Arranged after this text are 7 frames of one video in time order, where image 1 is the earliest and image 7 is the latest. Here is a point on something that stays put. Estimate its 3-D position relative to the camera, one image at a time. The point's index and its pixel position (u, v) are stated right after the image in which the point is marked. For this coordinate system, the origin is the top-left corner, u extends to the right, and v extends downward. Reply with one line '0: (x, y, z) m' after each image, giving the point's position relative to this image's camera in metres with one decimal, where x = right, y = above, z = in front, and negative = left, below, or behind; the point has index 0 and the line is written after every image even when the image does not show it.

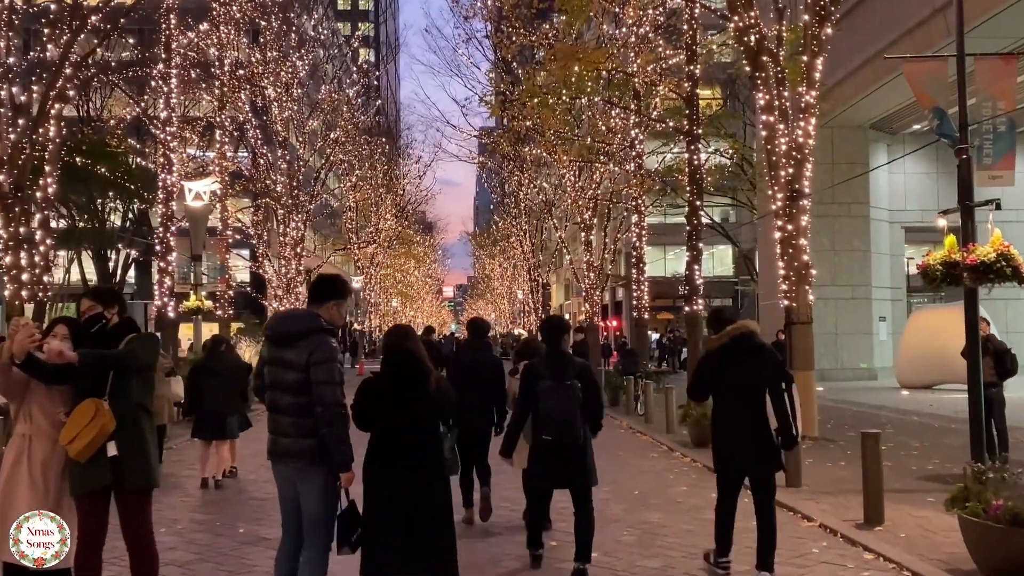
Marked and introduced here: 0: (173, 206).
0: (-7.0, +1.7, +19.1) m
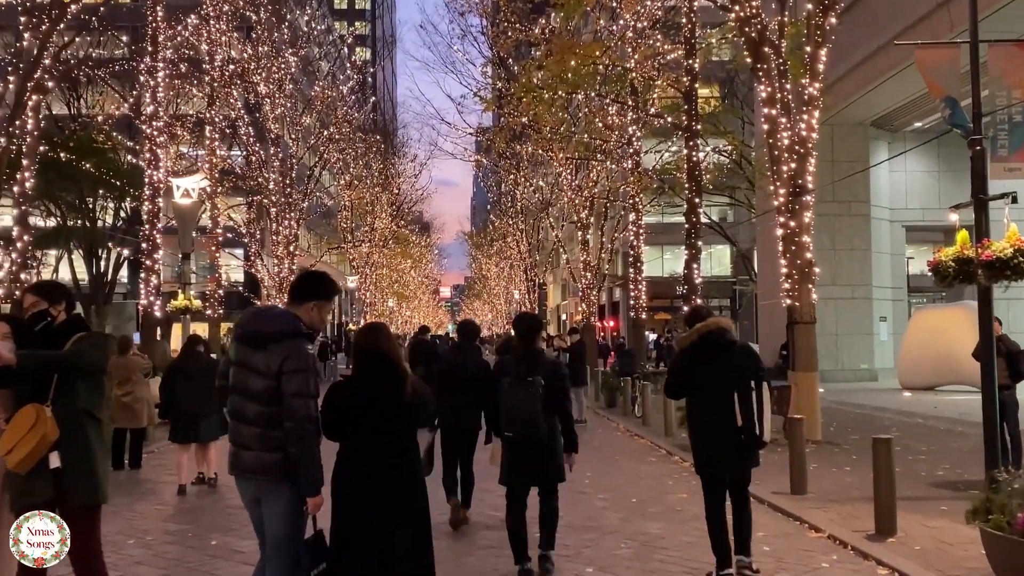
0: (-7.1, +1.7, +18.7) m
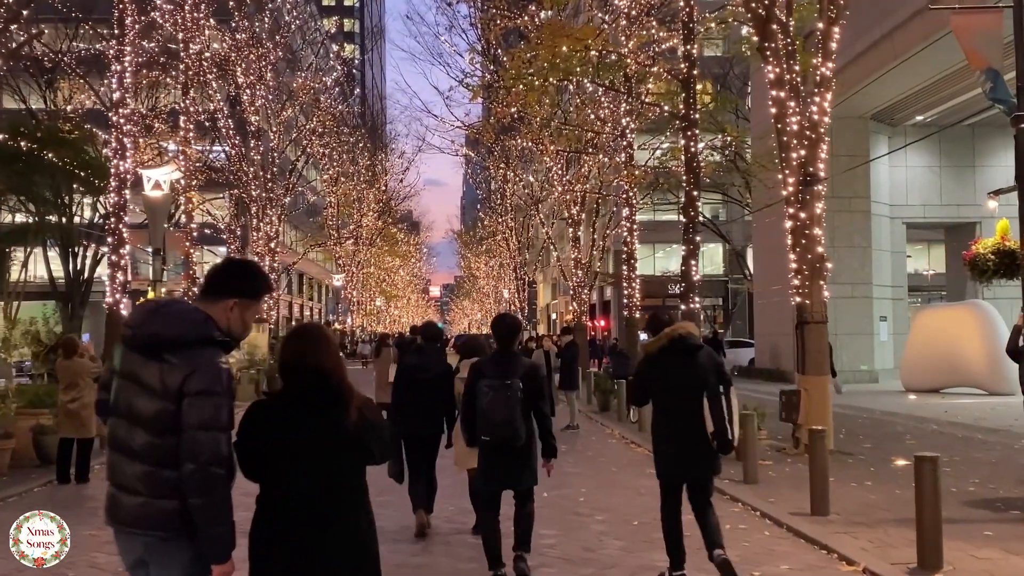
0: (-7.3, +1.8, +17.6) m
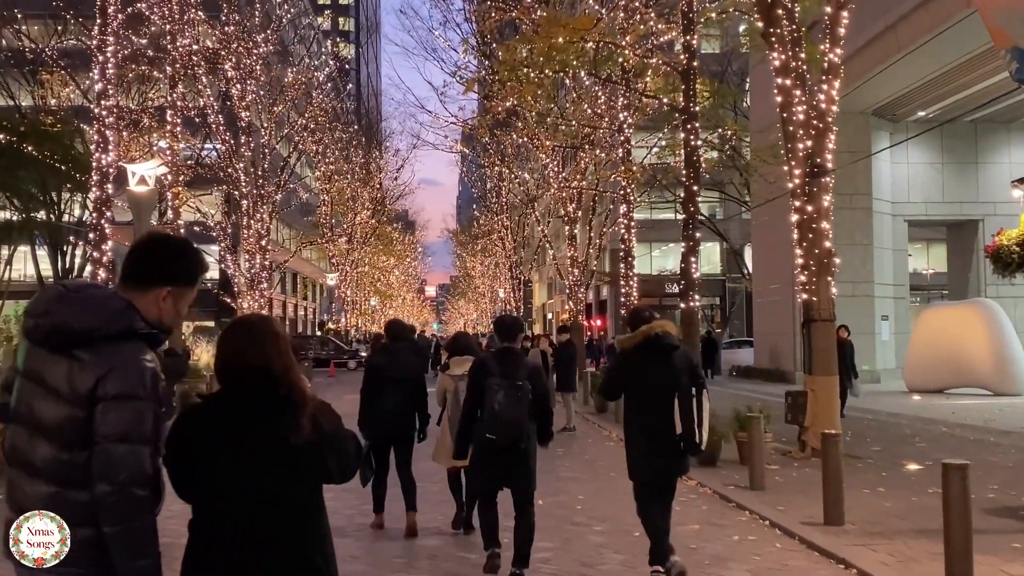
0: (-7.4, +1.8, +17.1) m
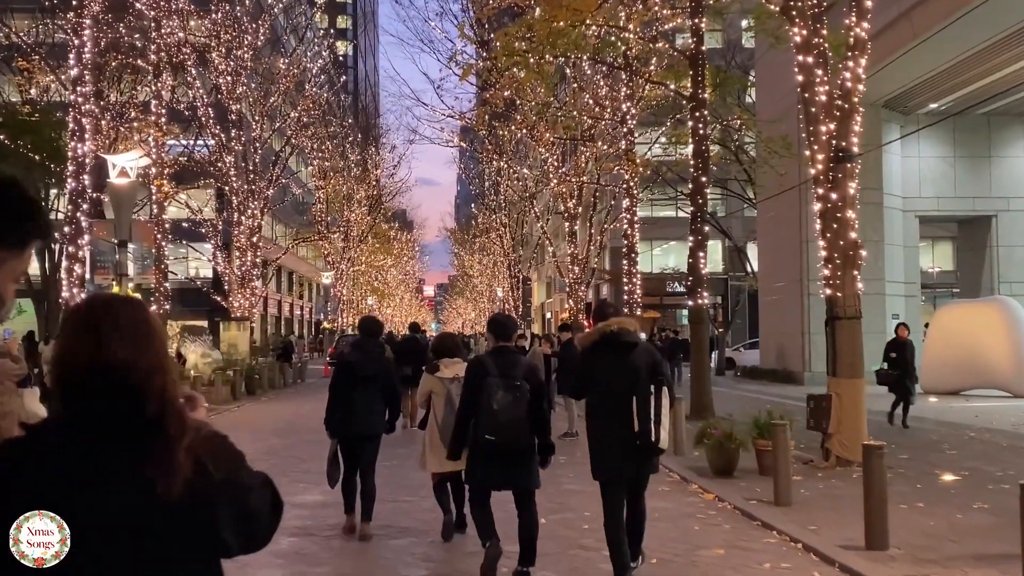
0: (-7.5, +1.9, +16.2) m
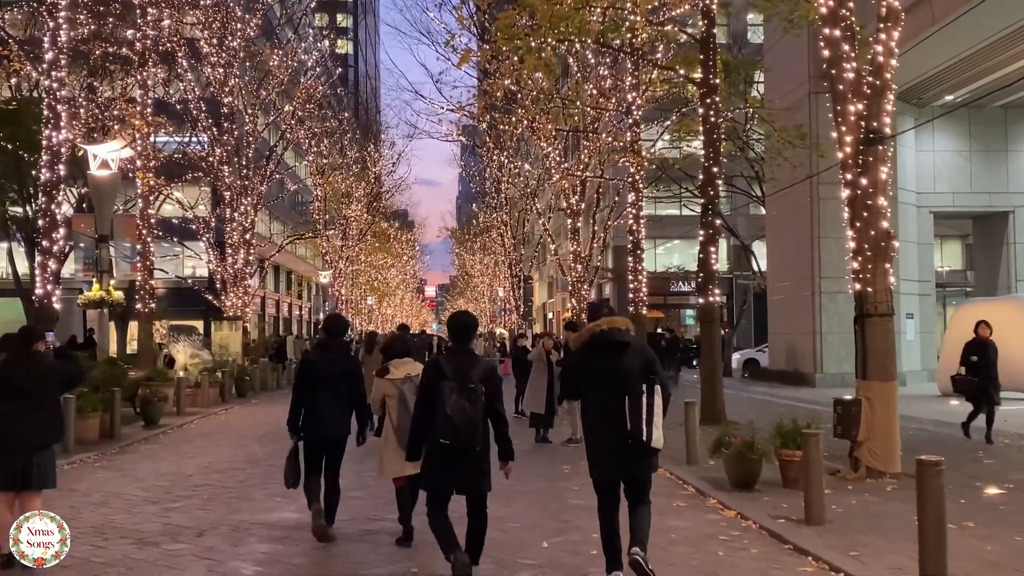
0: (-7.5, +1.9, +15.4) m
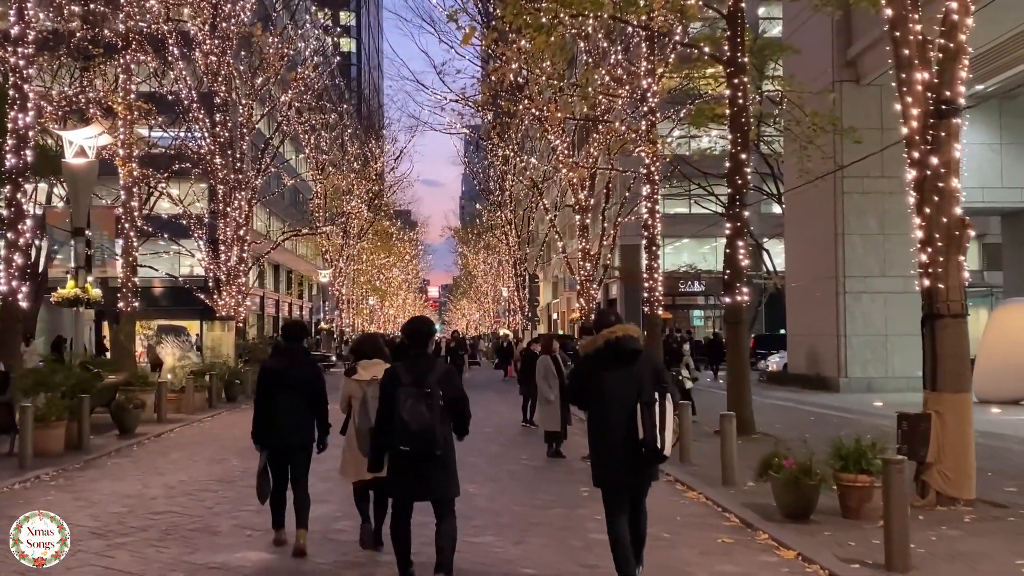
0: (-7.3, +2.0, +14.1) m
